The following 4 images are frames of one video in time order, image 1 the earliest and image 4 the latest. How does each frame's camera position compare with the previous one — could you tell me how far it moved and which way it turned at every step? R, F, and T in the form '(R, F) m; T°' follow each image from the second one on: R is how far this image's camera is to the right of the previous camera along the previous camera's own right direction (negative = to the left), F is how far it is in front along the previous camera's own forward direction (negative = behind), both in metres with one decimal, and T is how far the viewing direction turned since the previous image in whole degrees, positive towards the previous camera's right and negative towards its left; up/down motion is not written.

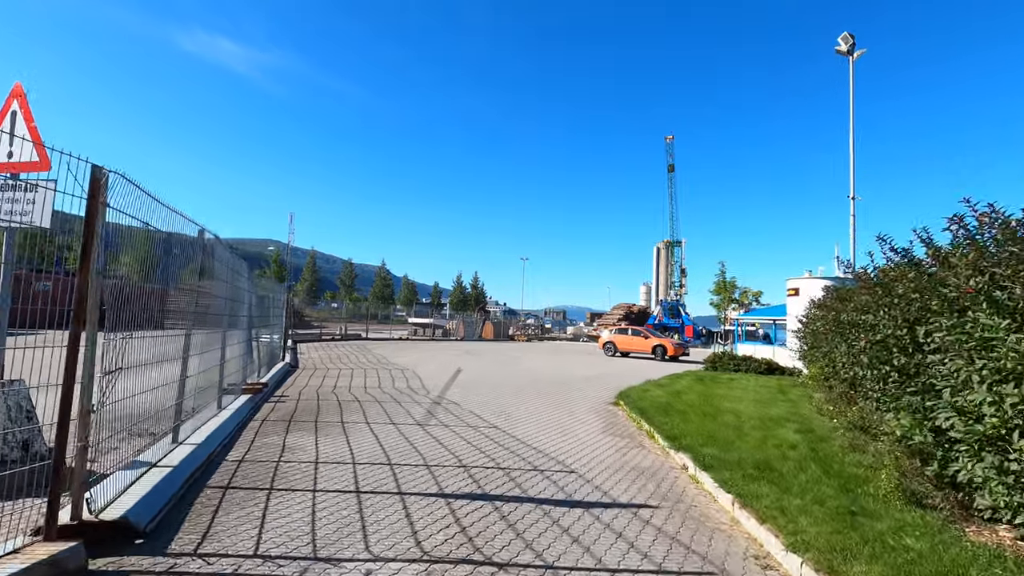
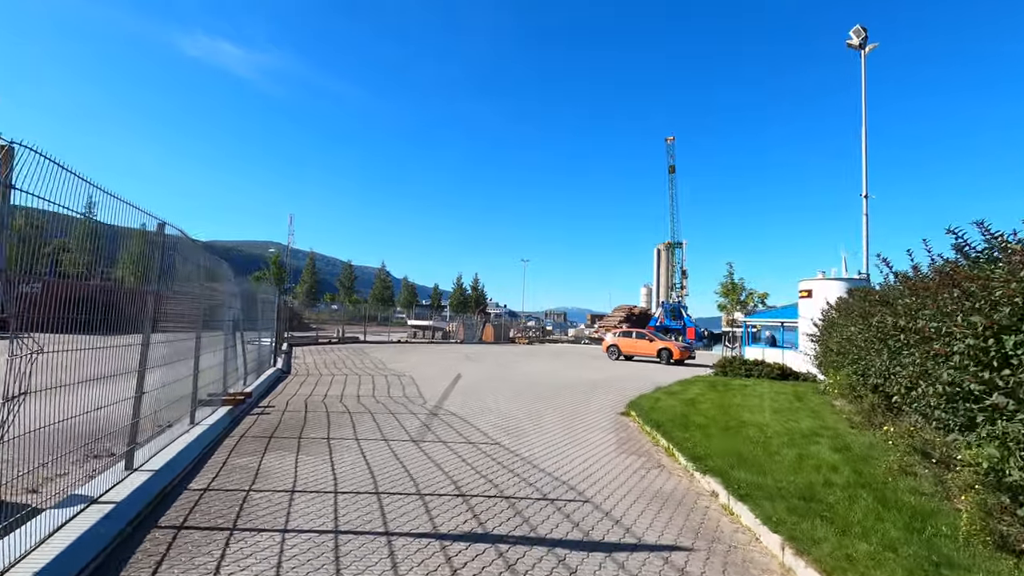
(-0.1, +0.8) m; 0°
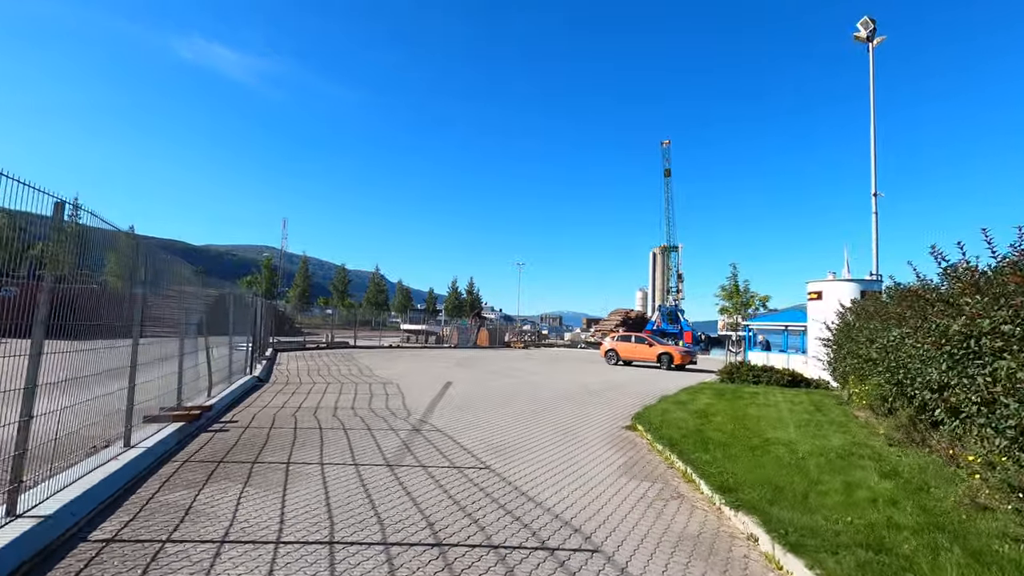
(0.0, +1.1) m; 0°
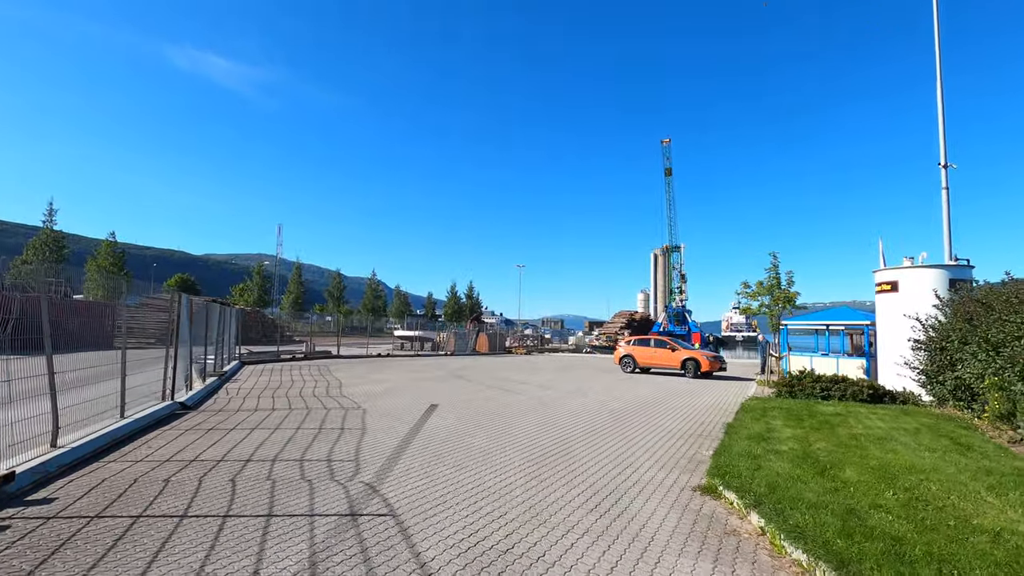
(0.0, +3.7) m; 0°
